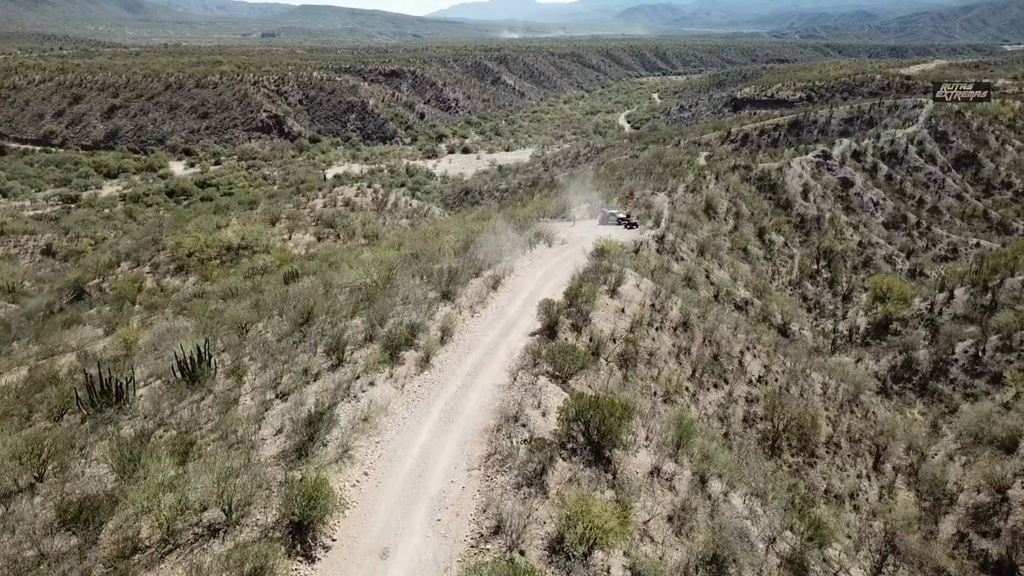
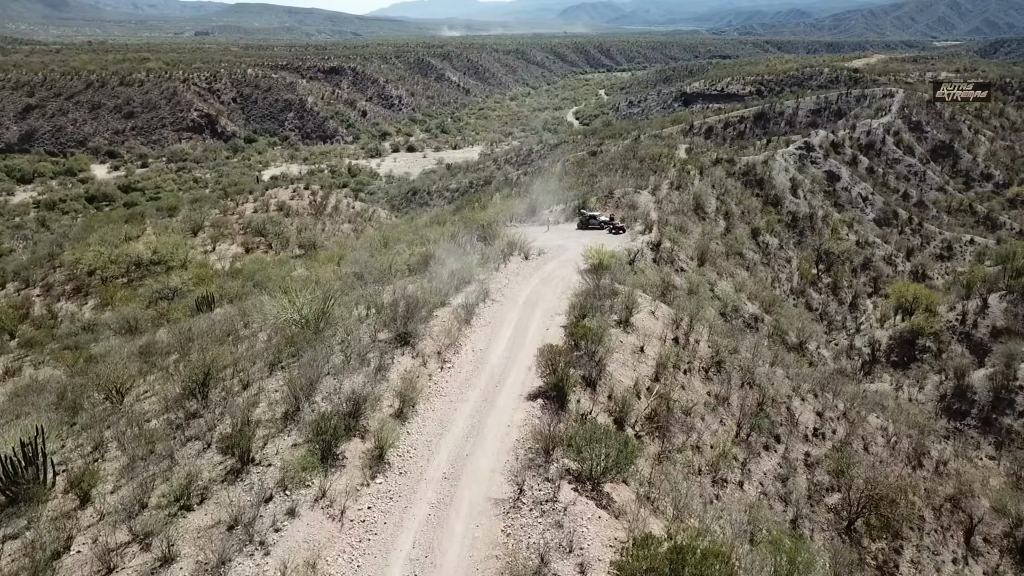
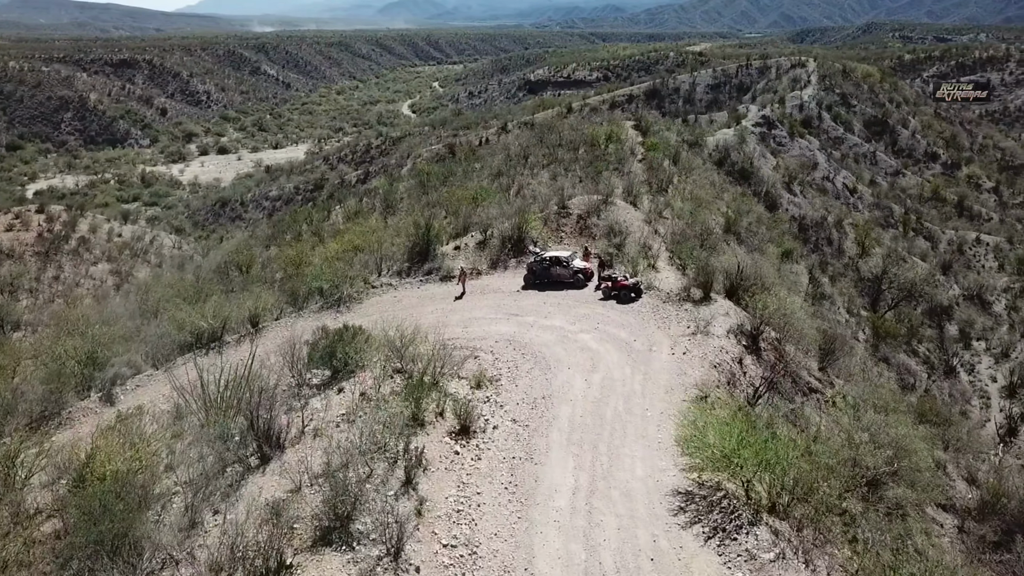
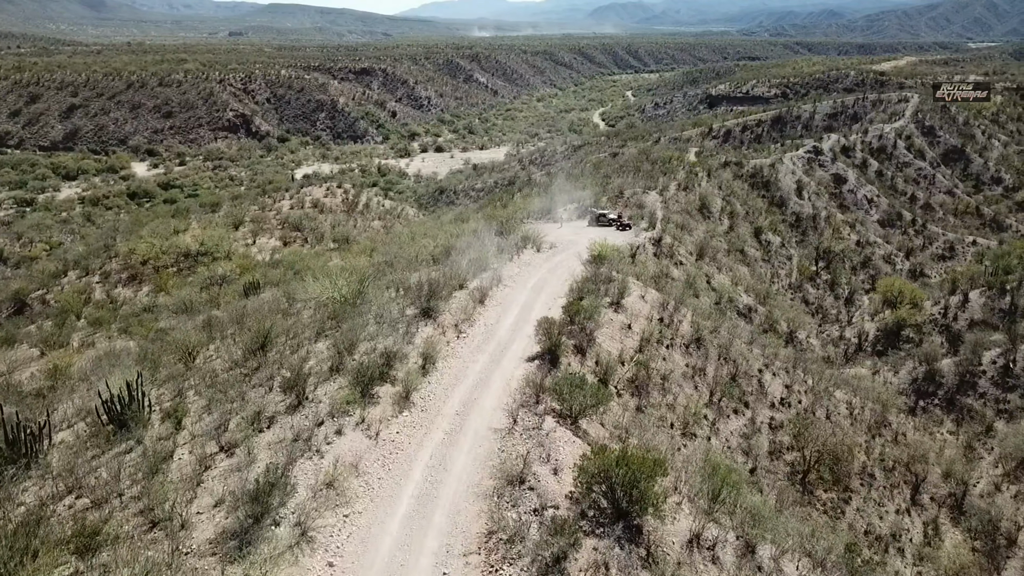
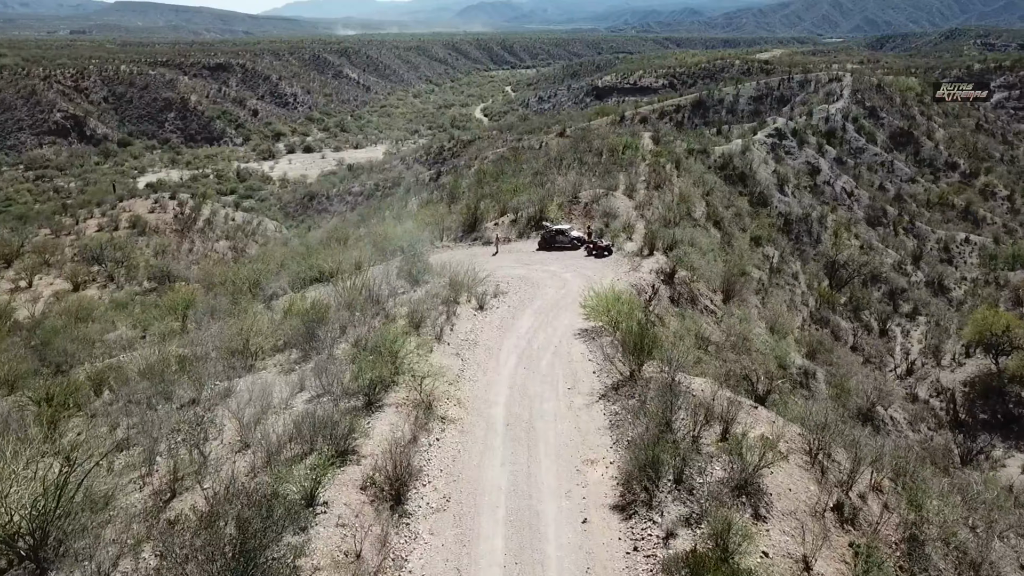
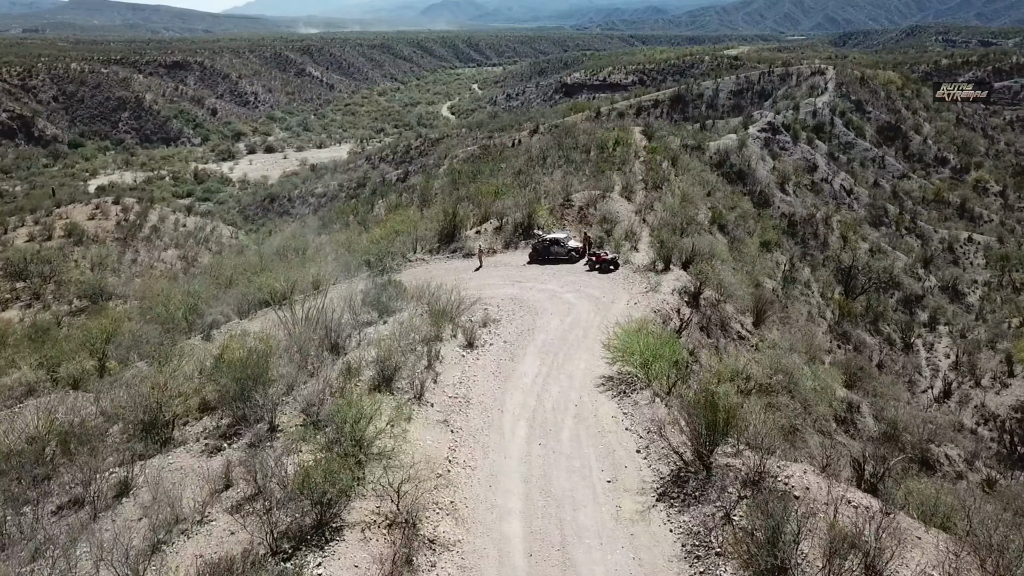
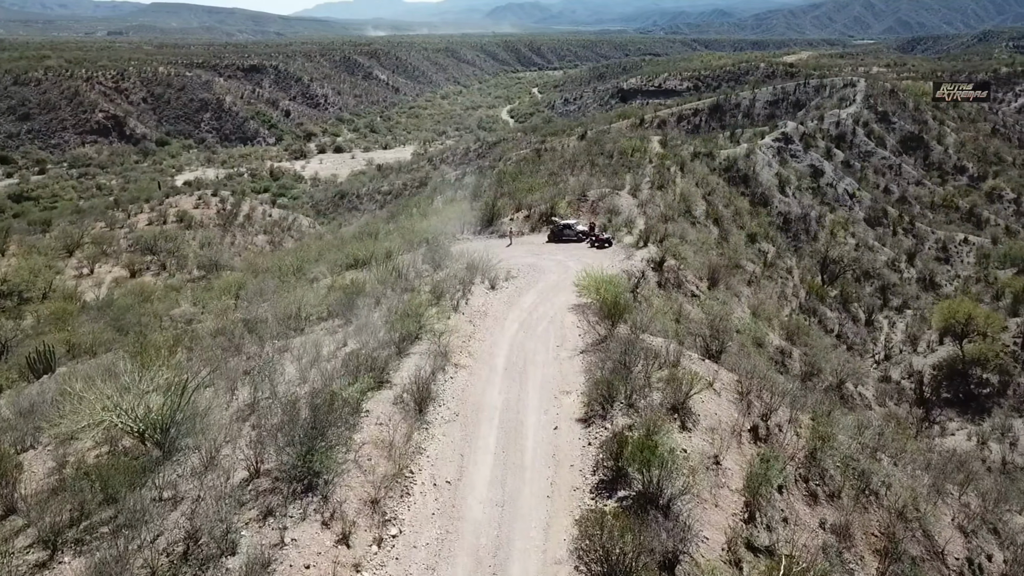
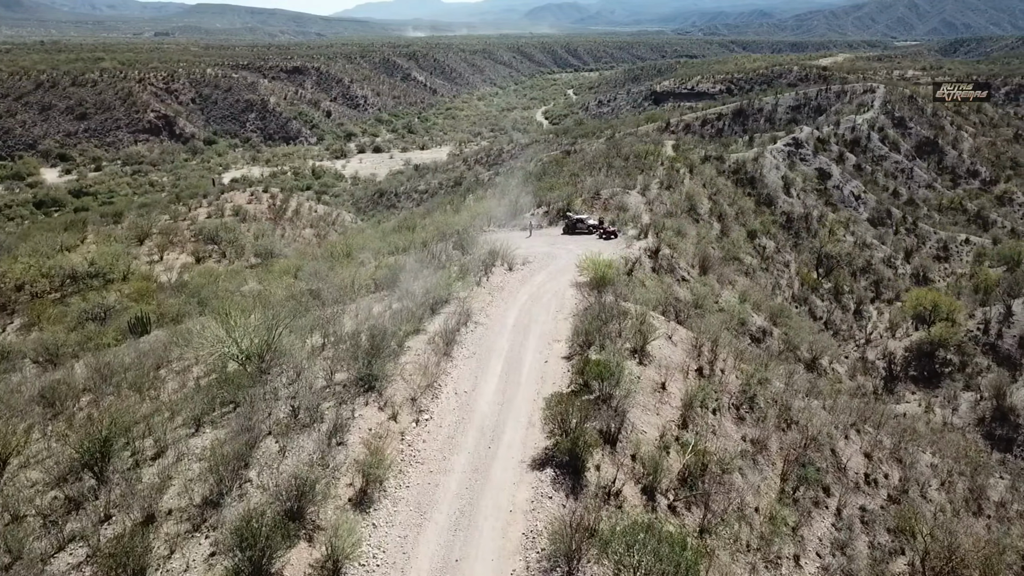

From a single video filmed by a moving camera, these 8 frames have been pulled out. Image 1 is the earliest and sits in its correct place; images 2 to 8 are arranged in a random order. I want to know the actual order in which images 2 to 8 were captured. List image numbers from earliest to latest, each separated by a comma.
4, 2, 8, 7, 5, 6, 3
